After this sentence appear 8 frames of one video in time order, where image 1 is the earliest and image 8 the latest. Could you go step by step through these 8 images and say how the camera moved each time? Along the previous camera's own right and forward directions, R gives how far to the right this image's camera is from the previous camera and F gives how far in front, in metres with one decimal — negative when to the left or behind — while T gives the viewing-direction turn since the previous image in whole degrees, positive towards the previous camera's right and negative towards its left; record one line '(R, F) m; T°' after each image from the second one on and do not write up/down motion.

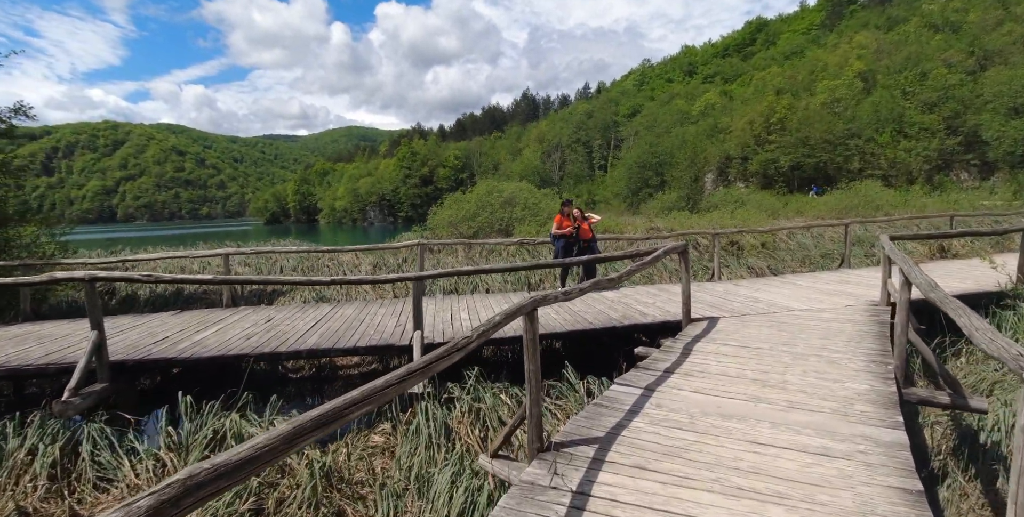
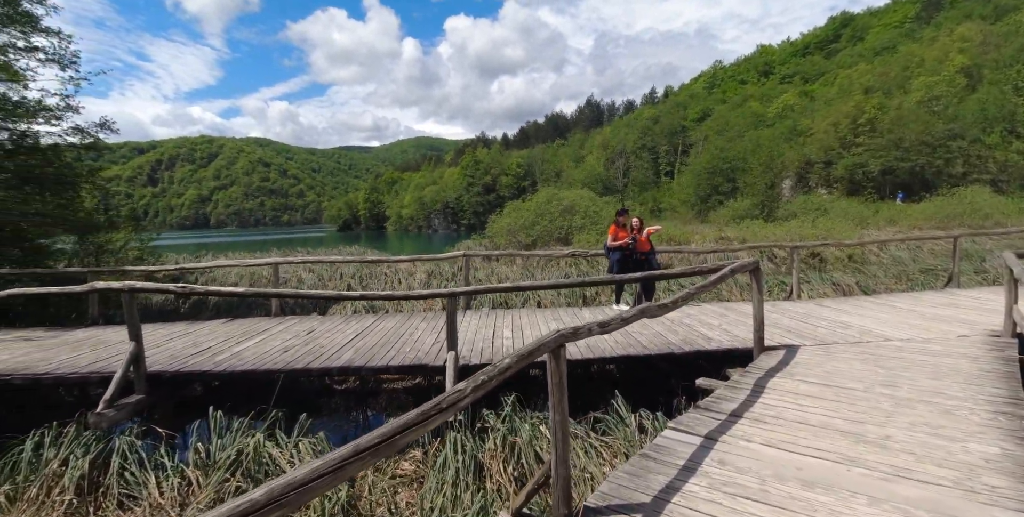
(+0.2, +0.4) m; -7°
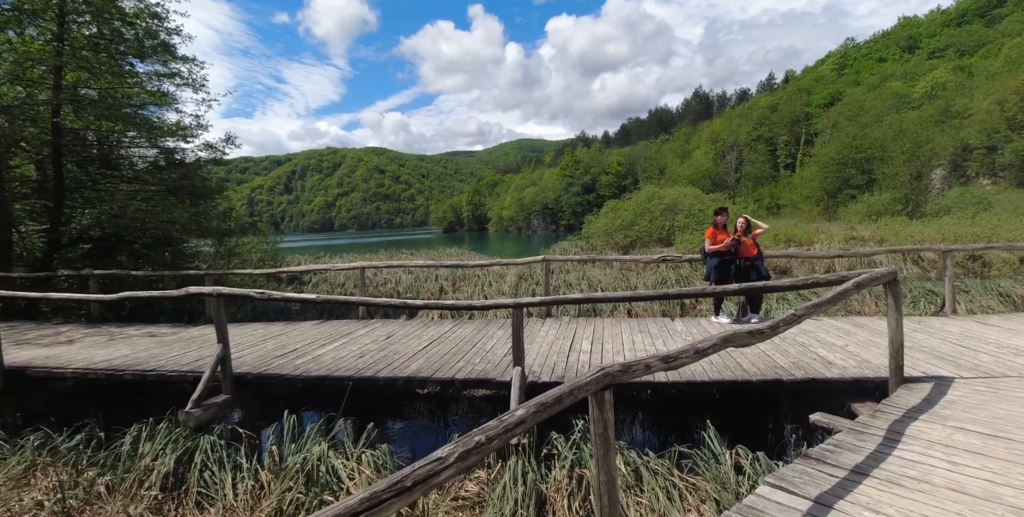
(+0.2, +0.4) m; -12°
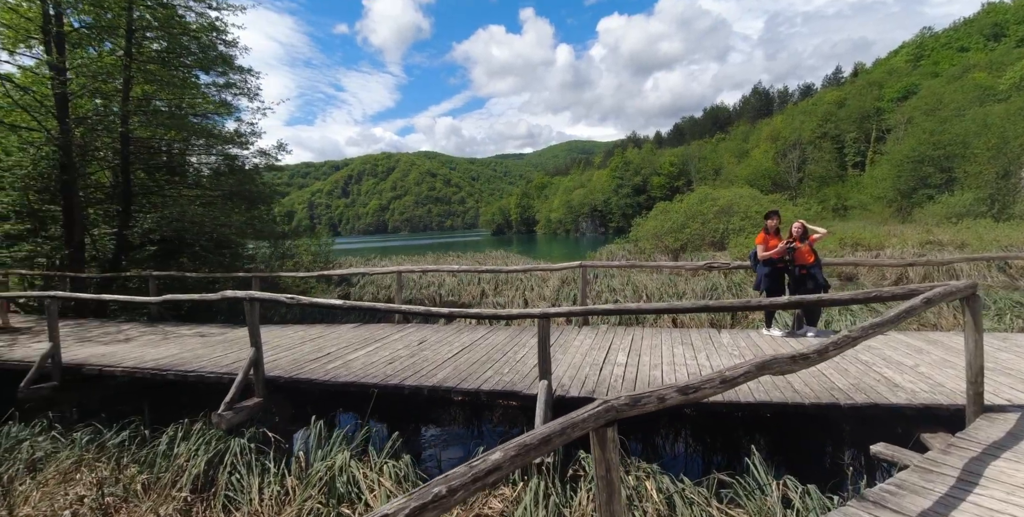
(+0.2, +0.2) m; -6°
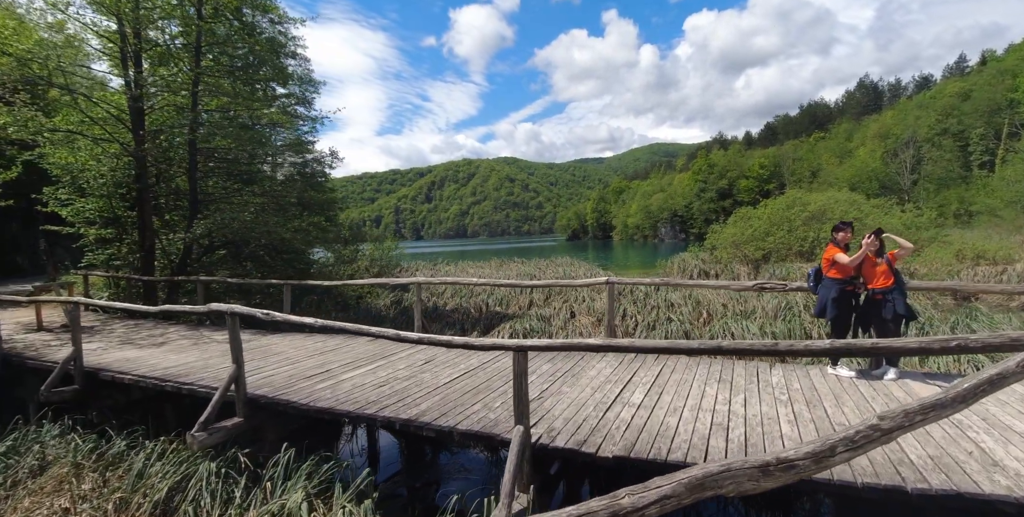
(+0.7, +0.6) m; -9°
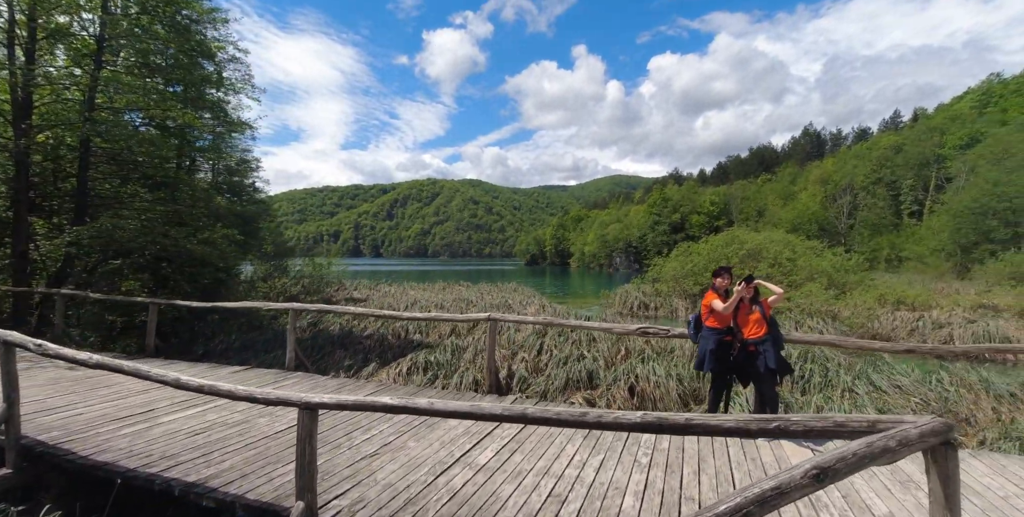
(+0.9, +0.4) m; +4°
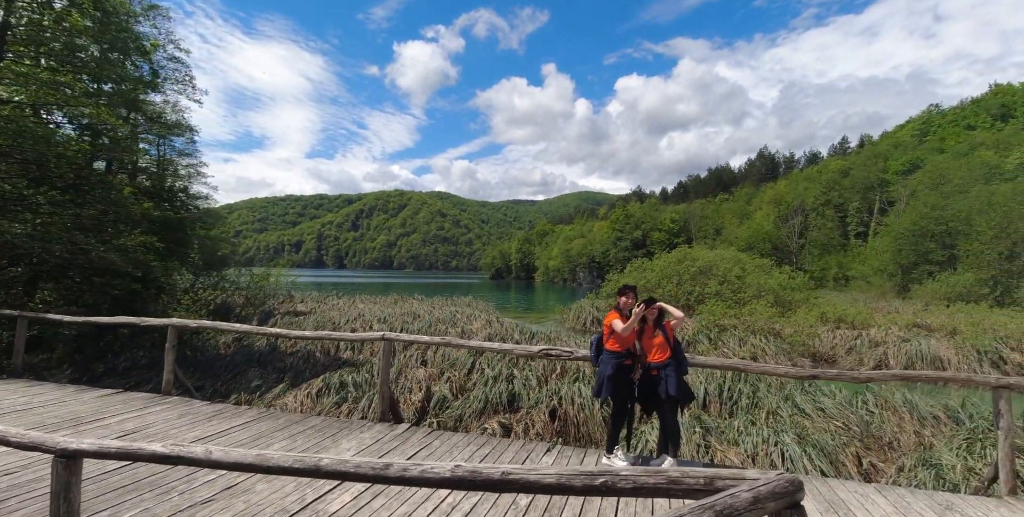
(+0.6, +0.4) m; +4°
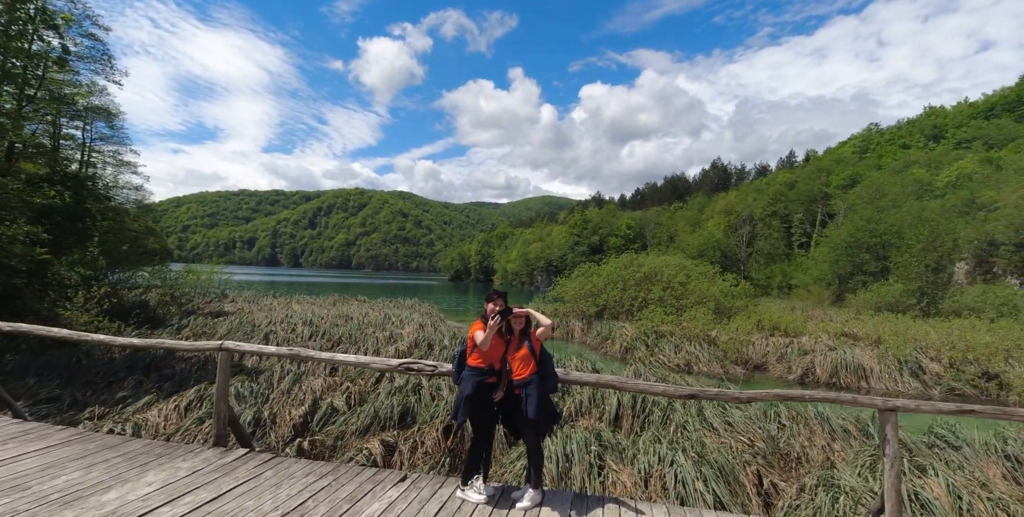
(+0.8, +0.5) m; +4°
